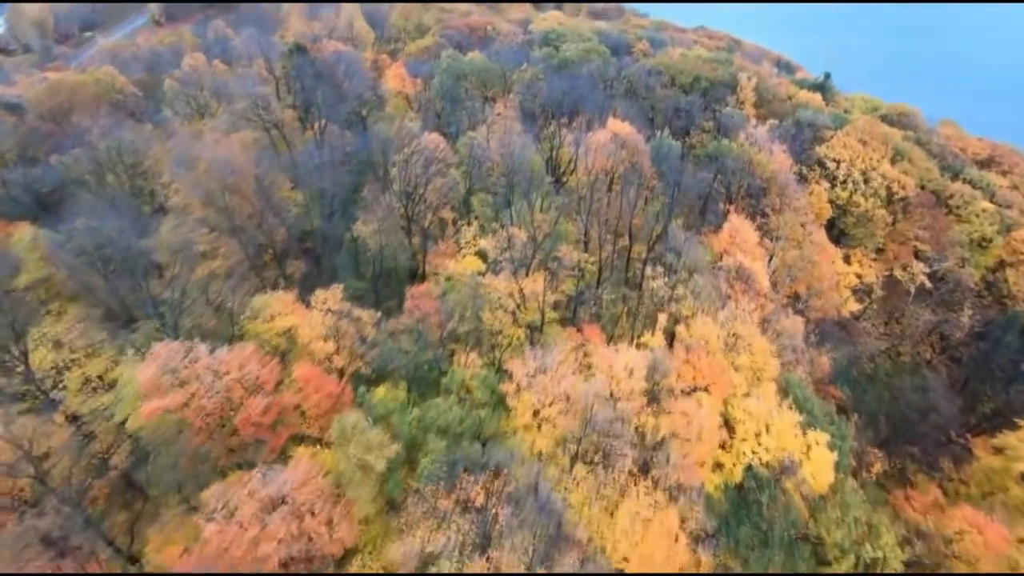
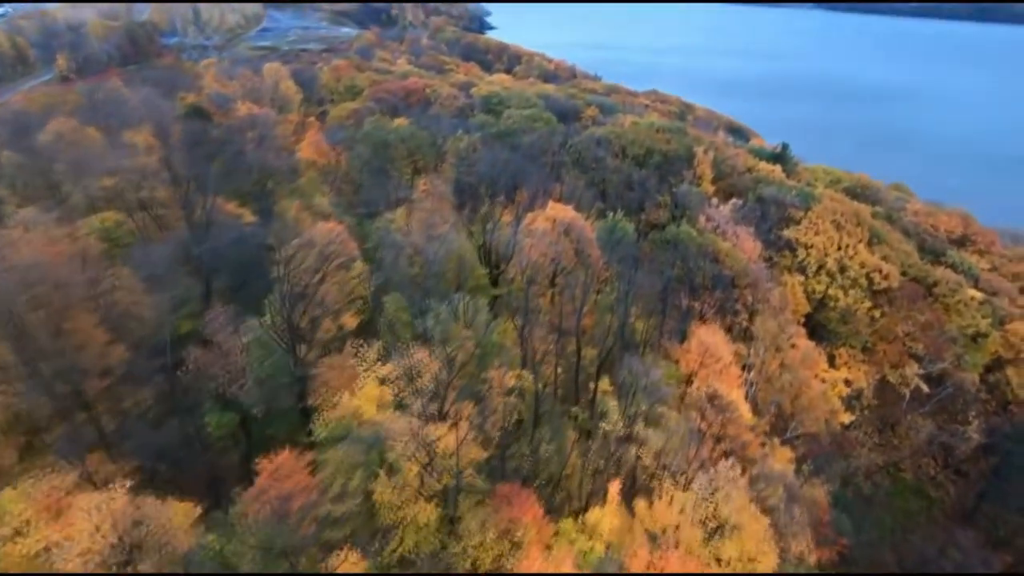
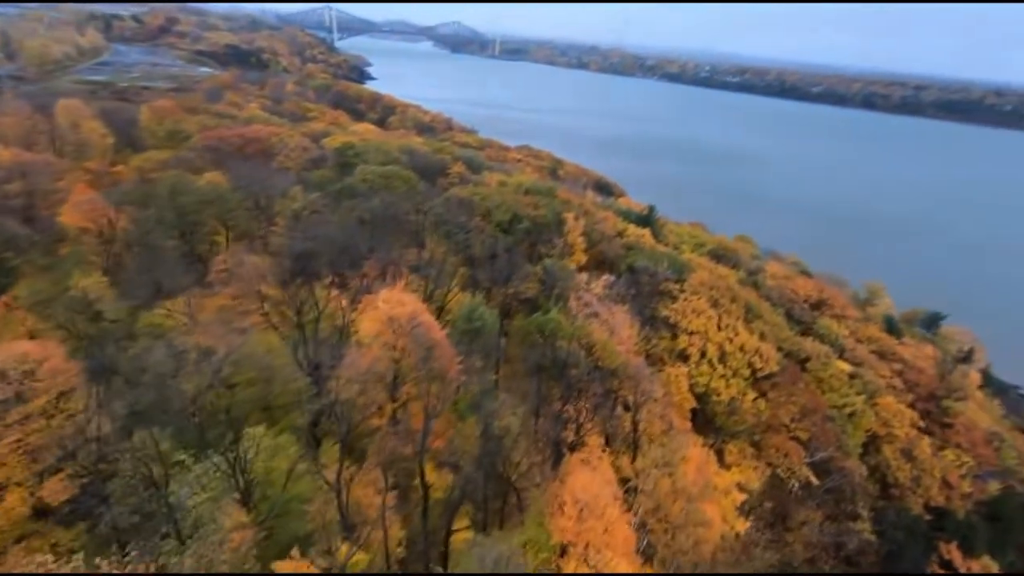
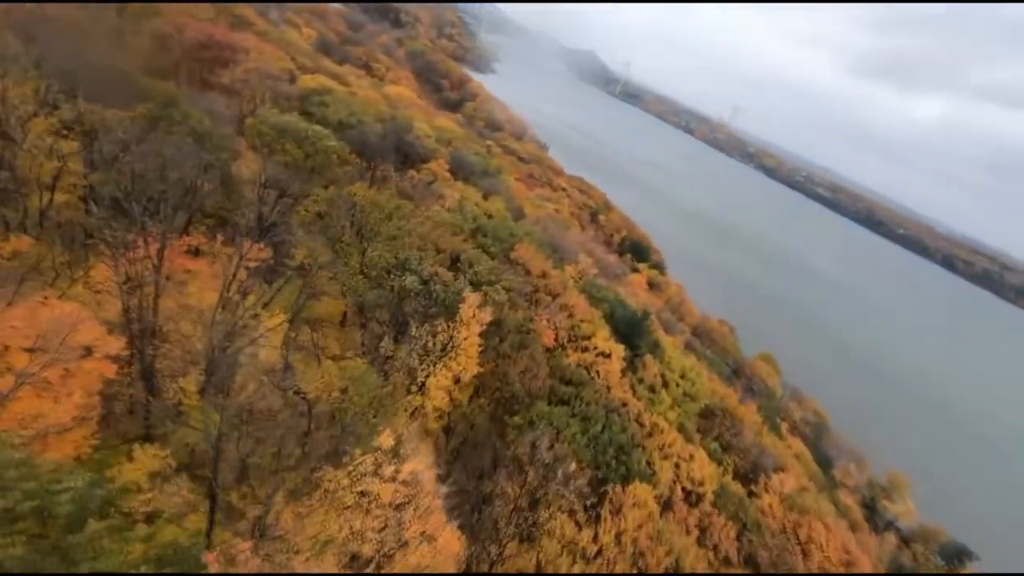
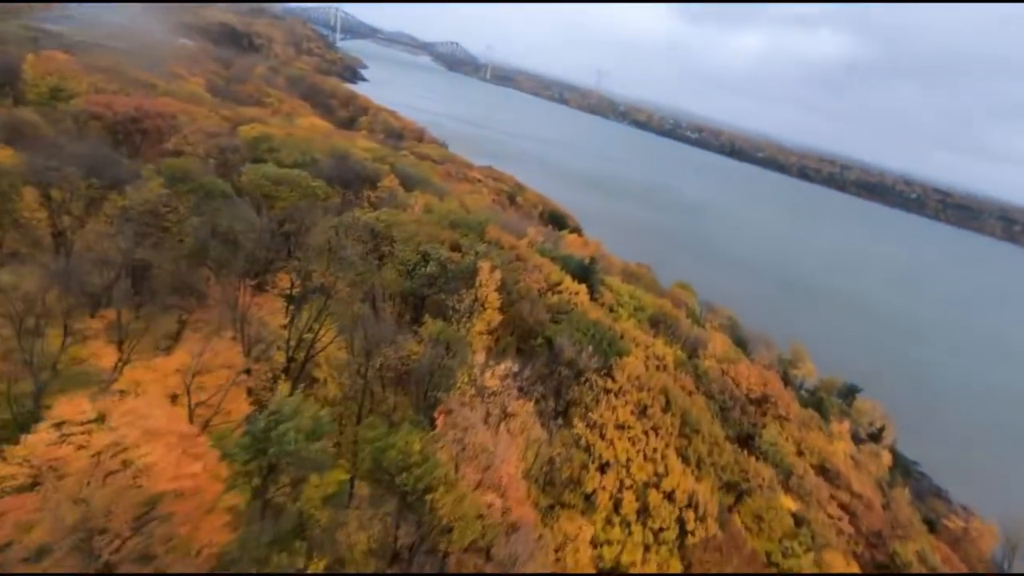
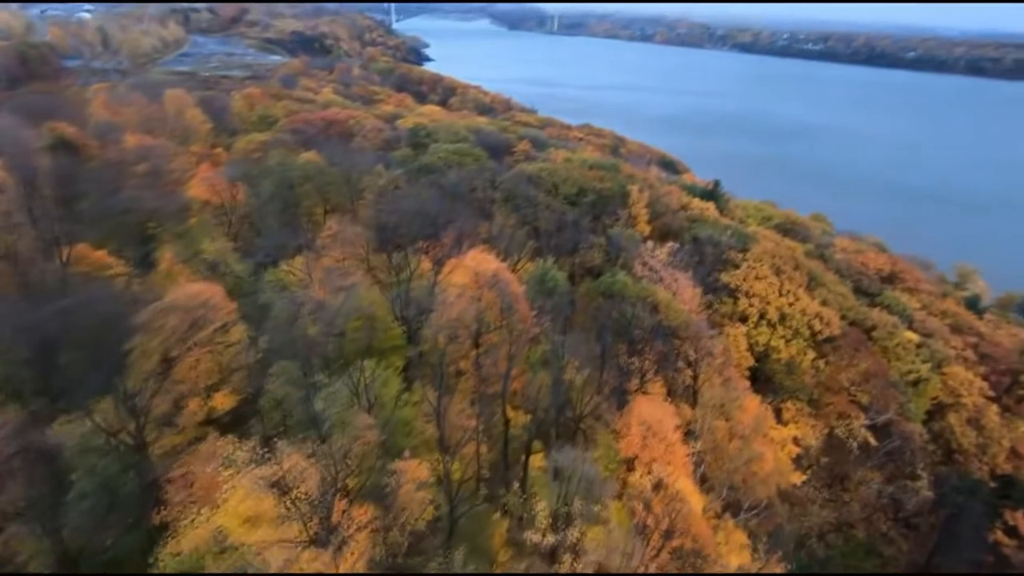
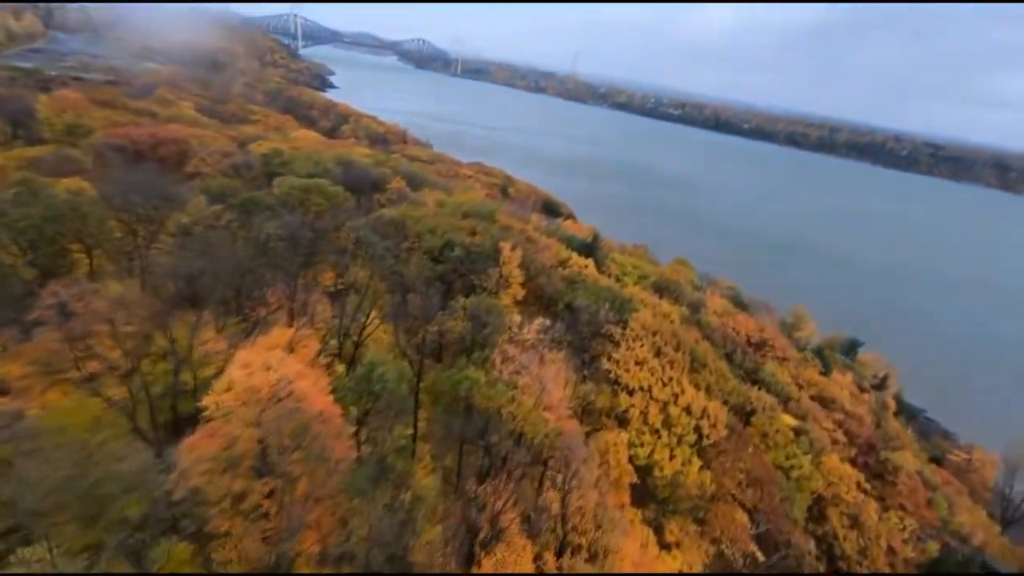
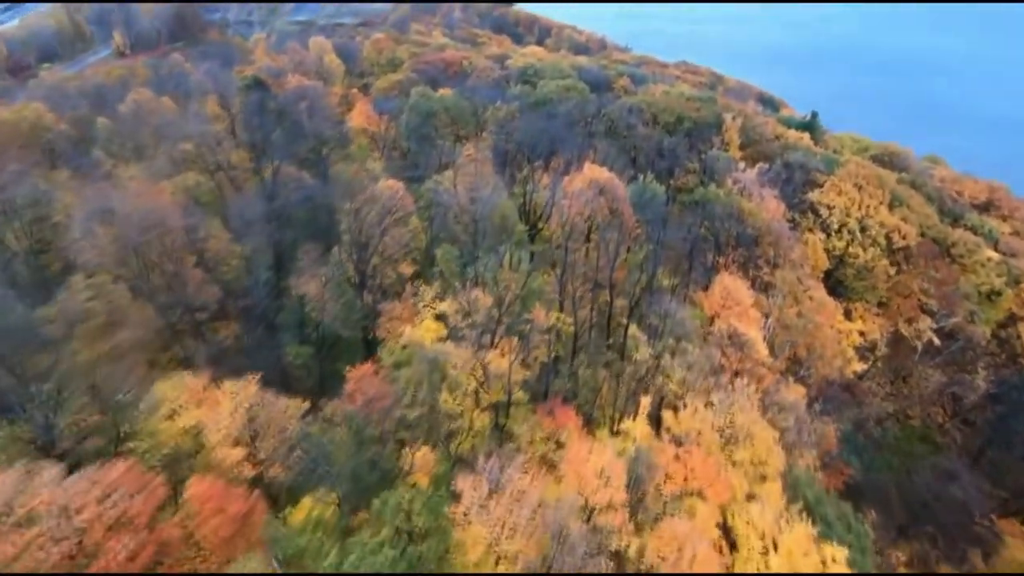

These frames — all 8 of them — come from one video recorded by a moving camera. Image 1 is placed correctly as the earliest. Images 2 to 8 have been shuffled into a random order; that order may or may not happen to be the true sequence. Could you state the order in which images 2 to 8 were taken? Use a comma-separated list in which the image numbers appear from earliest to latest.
8, 2, 6, 3, 7, 5, 4
